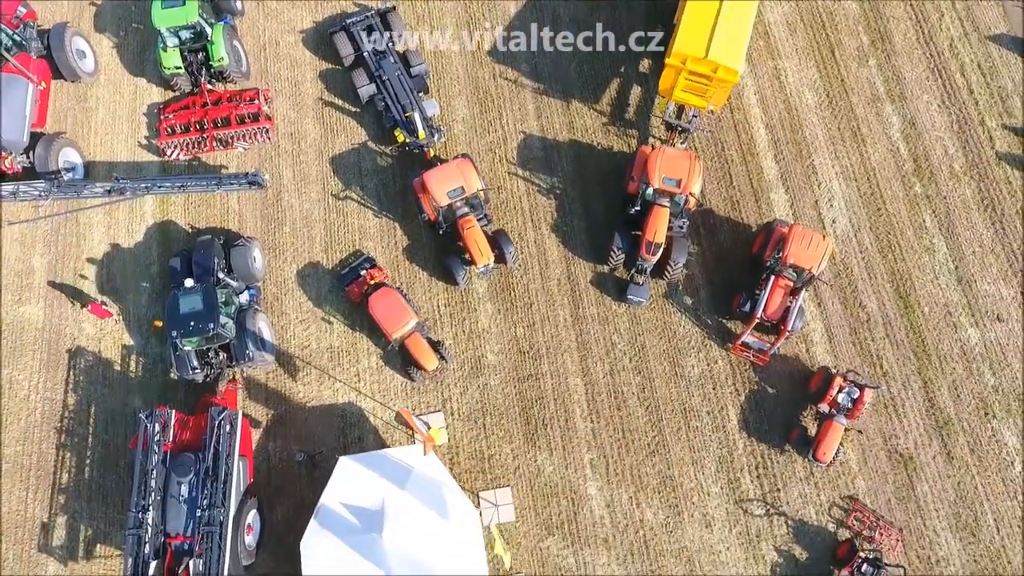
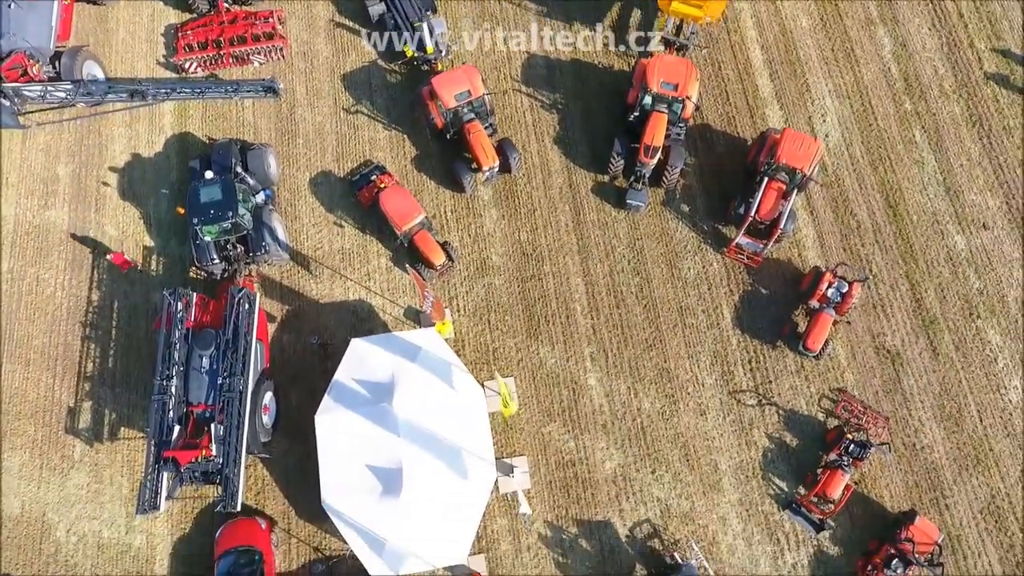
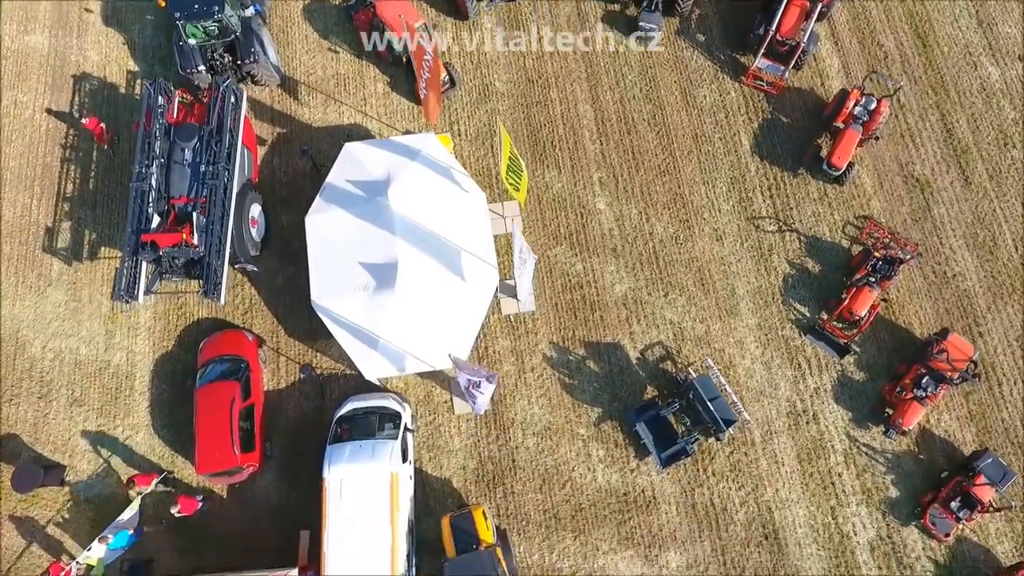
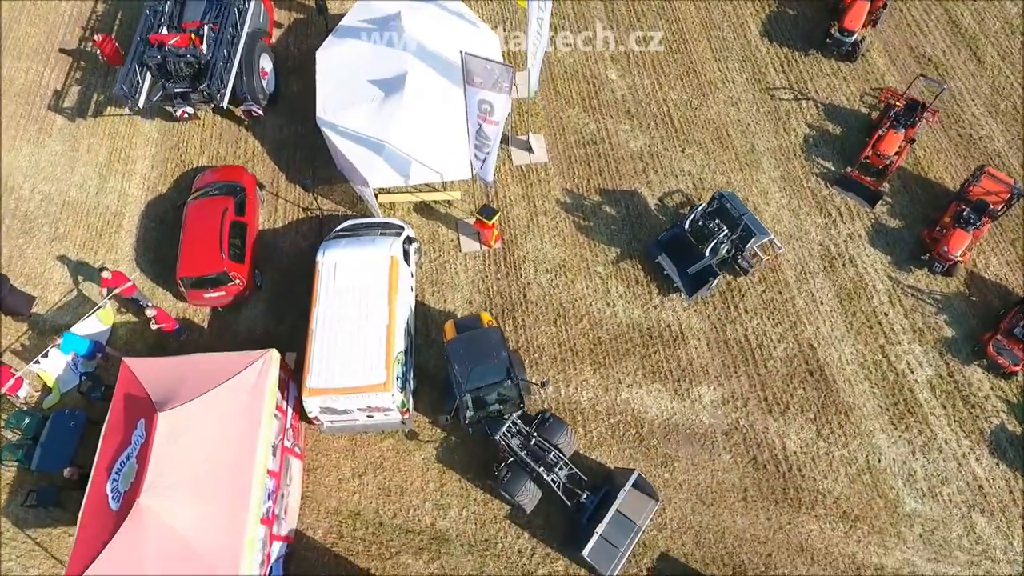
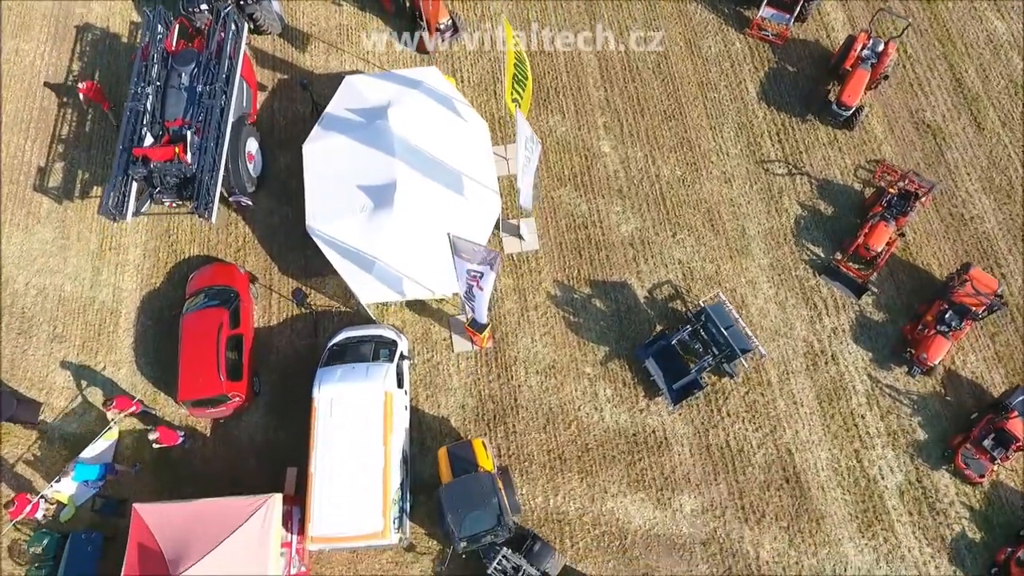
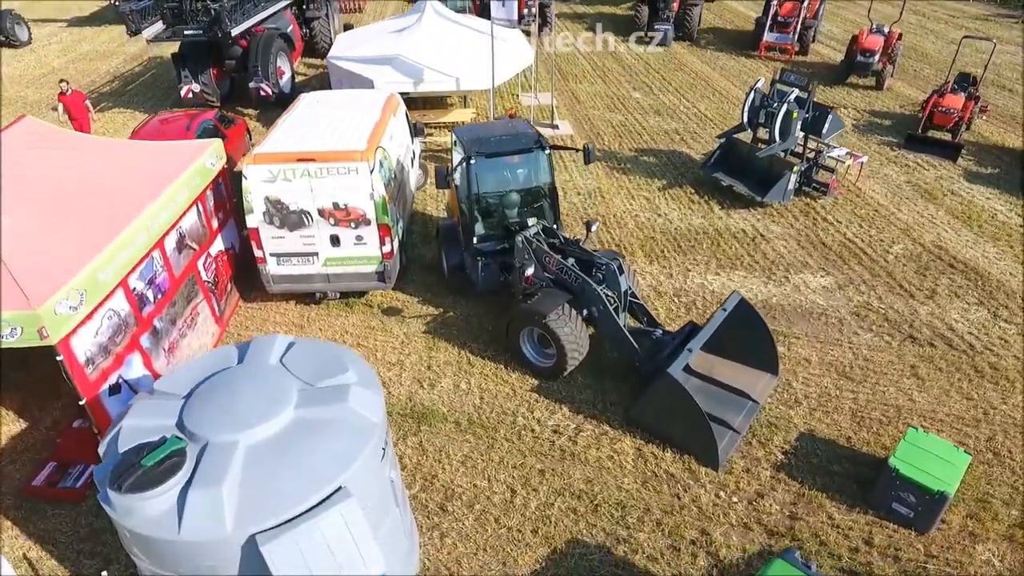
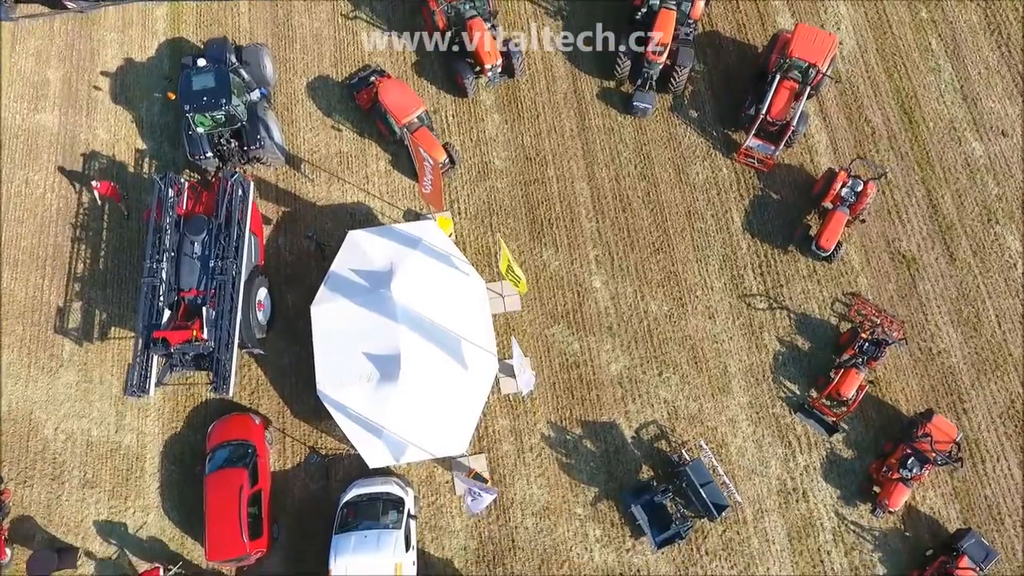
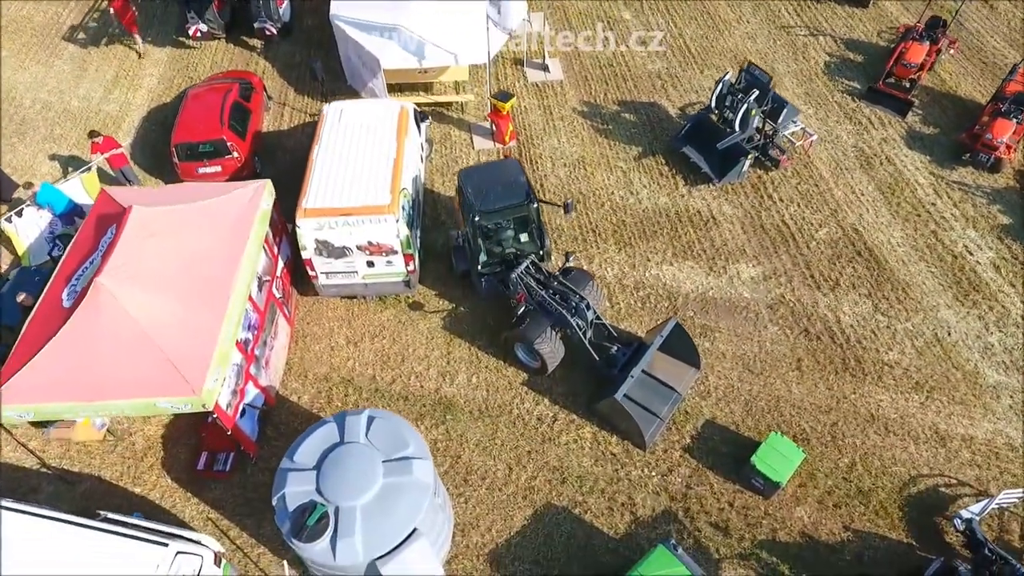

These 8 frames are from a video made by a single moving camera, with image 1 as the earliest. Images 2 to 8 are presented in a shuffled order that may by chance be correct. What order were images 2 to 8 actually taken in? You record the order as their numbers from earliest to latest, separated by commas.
2, 7, 3, 5, 4, 8, 6
